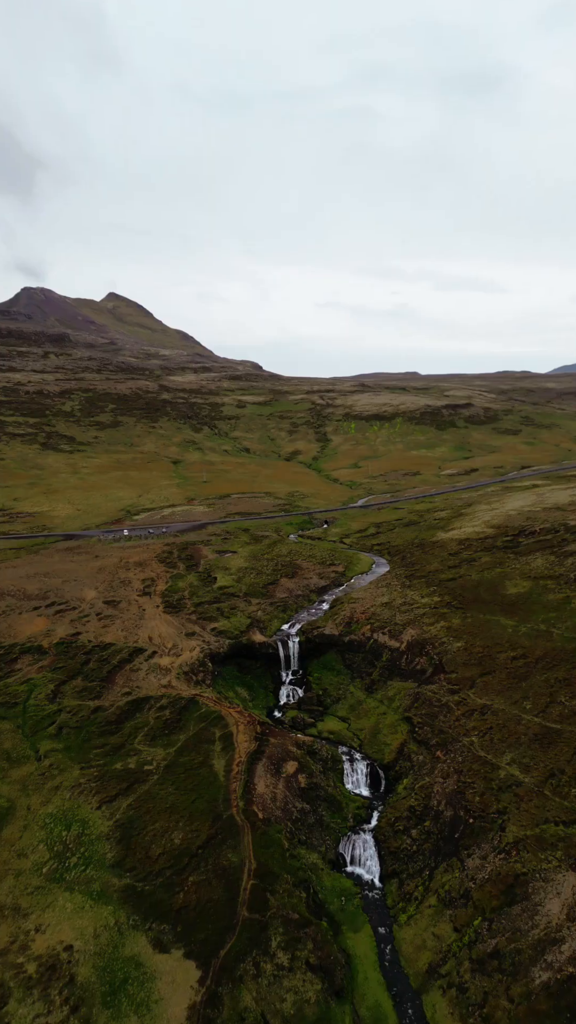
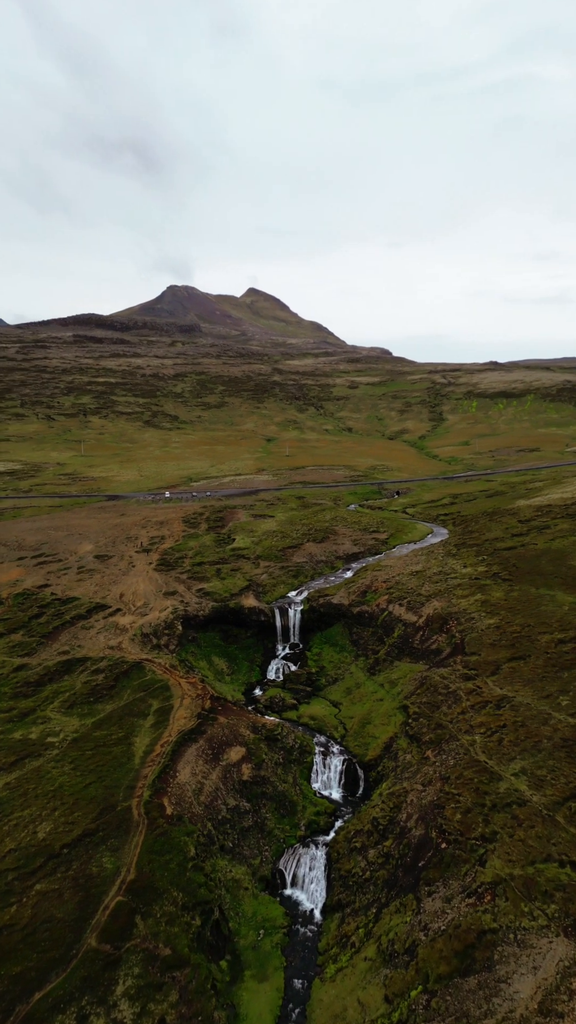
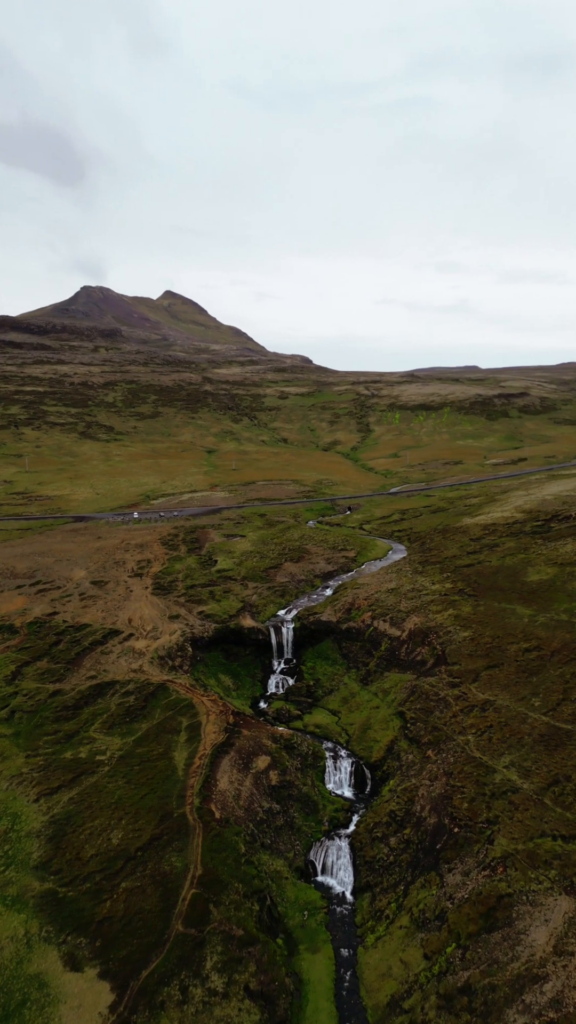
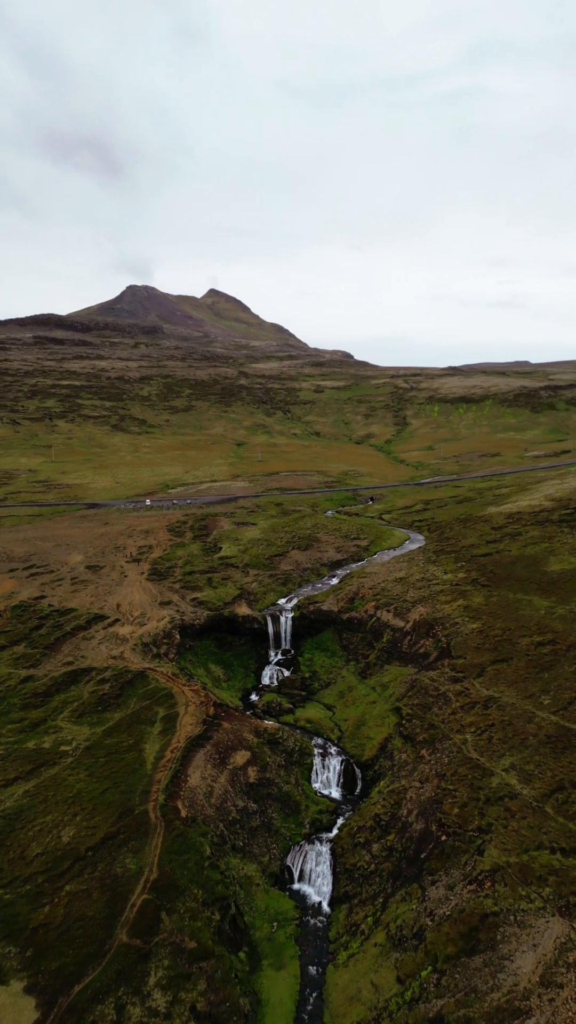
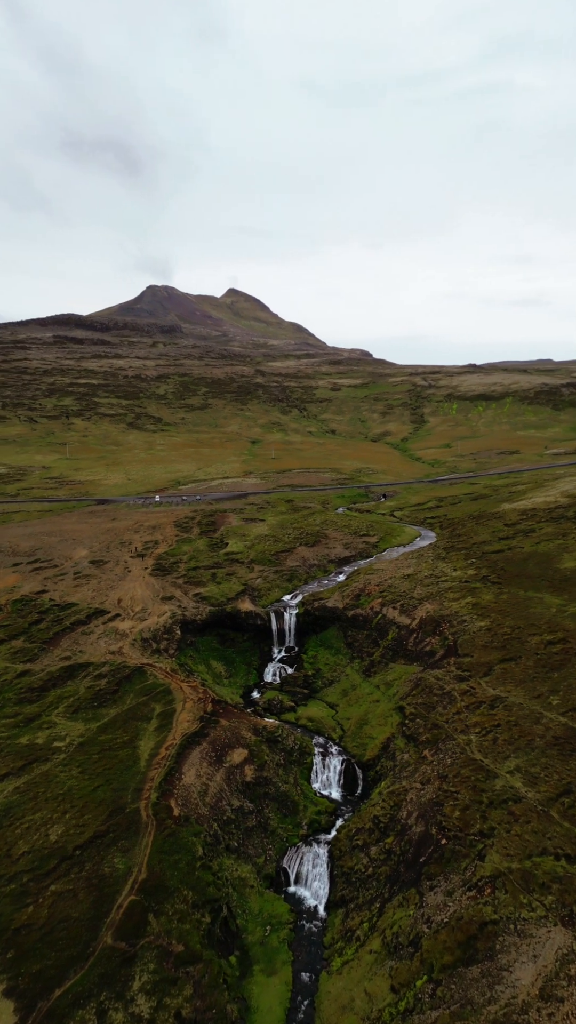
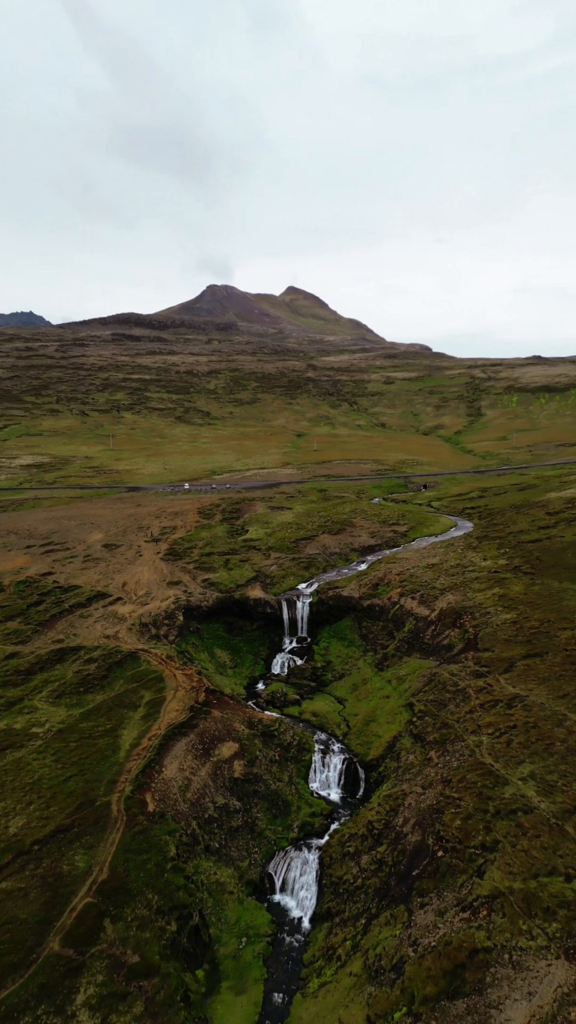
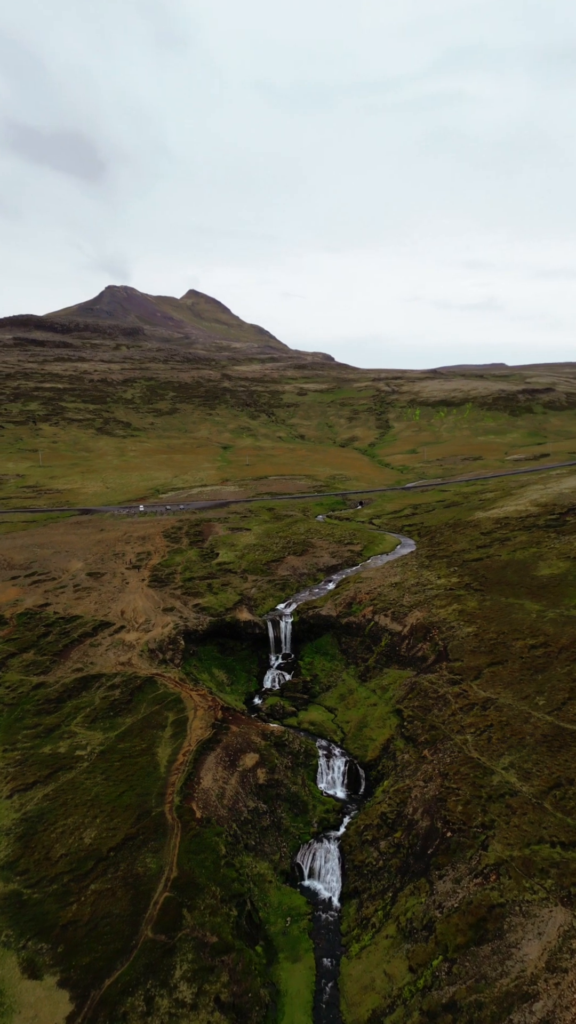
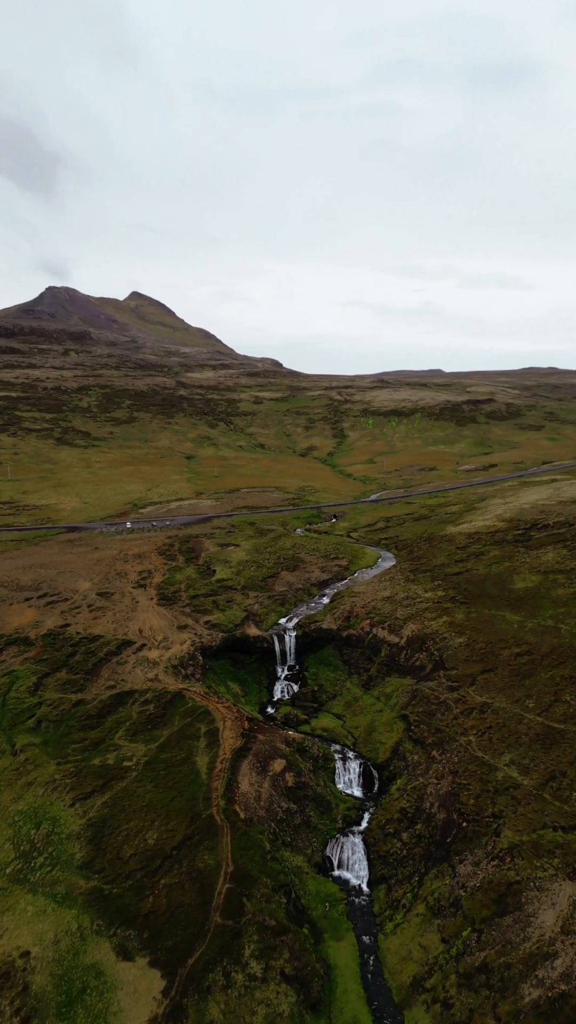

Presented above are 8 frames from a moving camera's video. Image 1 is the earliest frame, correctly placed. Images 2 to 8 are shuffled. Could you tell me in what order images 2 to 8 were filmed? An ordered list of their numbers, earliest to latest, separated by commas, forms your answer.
8, 3, 7, 4, 5, 2, 6
